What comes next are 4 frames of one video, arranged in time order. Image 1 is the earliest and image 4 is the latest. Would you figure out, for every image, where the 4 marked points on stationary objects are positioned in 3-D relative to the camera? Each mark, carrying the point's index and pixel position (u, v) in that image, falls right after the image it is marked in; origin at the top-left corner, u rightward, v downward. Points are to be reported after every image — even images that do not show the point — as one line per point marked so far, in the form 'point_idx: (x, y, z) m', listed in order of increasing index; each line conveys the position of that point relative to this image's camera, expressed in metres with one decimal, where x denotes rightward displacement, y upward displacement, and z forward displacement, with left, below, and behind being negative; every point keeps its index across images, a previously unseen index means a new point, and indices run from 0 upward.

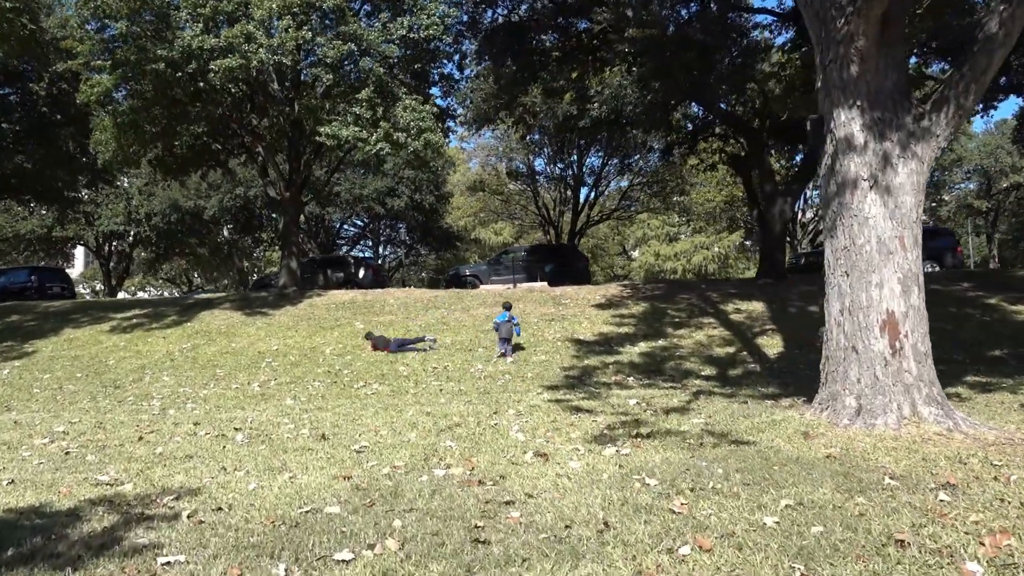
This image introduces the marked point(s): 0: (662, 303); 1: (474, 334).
0: (+2.9, -0.3, +16.4) m
1: (-0.6, -0.8, +14.3) m
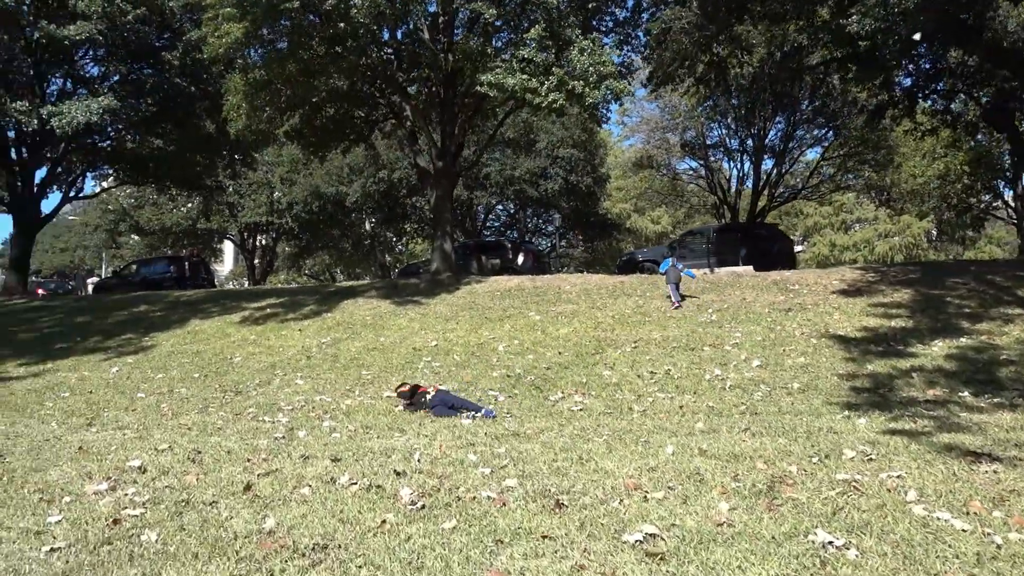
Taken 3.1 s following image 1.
0: (+6.1, 0.0, +12.3) m
1: (+2.3, -0.5, +10.8) m
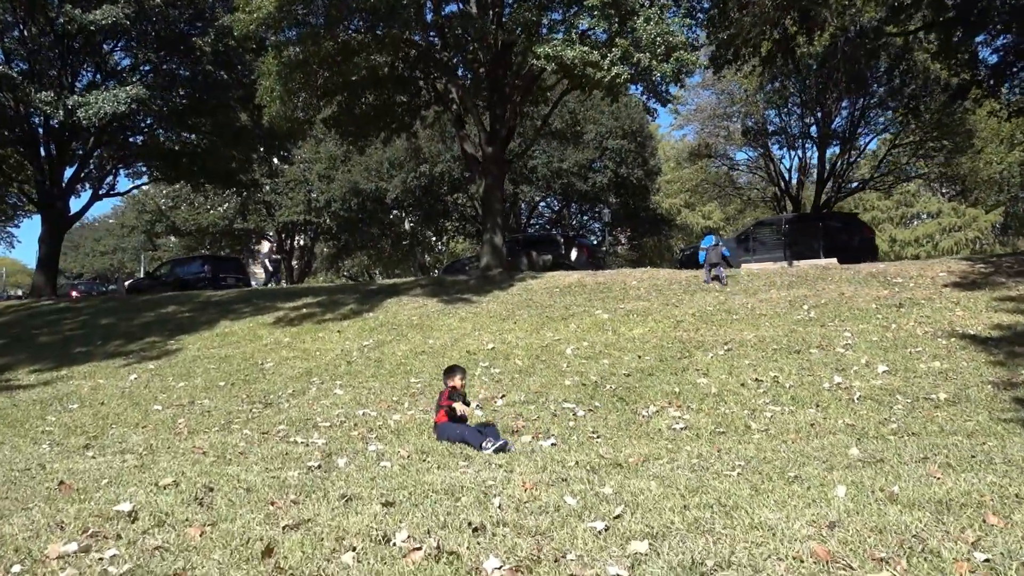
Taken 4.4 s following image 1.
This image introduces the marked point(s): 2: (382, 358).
0: (+6.9, +0.1, +10.7) m
1: (+3.0, -0.4, +9.3) m
2: (-1.5, -0.8, +9.6) m
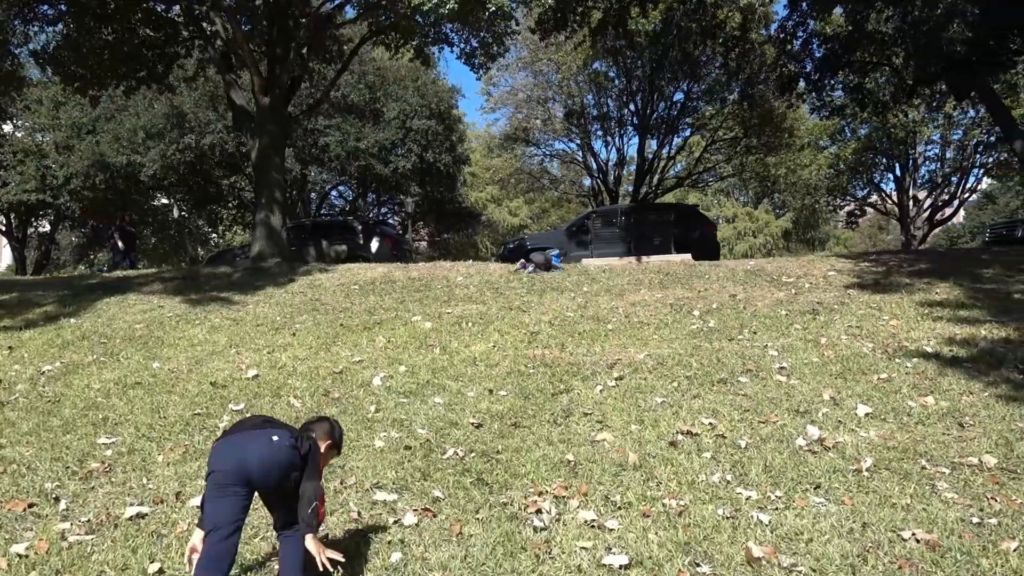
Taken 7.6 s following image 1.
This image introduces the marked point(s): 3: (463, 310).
0: (+4.8, 0.0, +8.8) m
1: (+1.4, -0.4, +6.6) m
2: (-3.0, -0.7, +5.8) m
3: (-0.5, -0.2, +7.9) m
